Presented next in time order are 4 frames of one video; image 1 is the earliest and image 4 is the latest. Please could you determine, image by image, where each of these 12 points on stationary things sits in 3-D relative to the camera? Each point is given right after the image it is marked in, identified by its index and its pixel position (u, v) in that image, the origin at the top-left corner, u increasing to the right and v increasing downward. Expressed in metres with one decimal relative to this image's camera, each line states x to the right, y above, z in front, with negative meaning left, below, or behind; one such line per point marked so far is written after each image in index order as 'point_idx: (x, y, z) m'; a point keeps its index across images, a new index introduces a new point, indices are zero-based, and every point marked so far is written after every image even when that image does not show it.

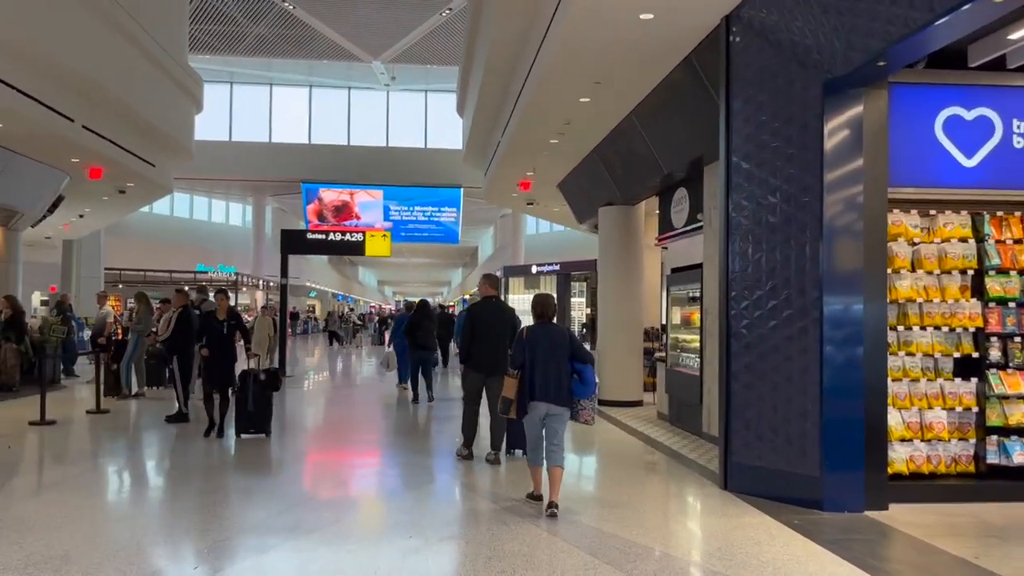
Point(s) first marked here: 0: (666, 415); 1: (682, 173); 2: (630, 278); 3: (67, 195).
0: (+1.5, -1.2, +8.1) m
1: (+1.5, +1.0, +7.4) m
2: (+1.3, +0.1, +9.2) m
3: (-6.7, +1.4, +12.5) m
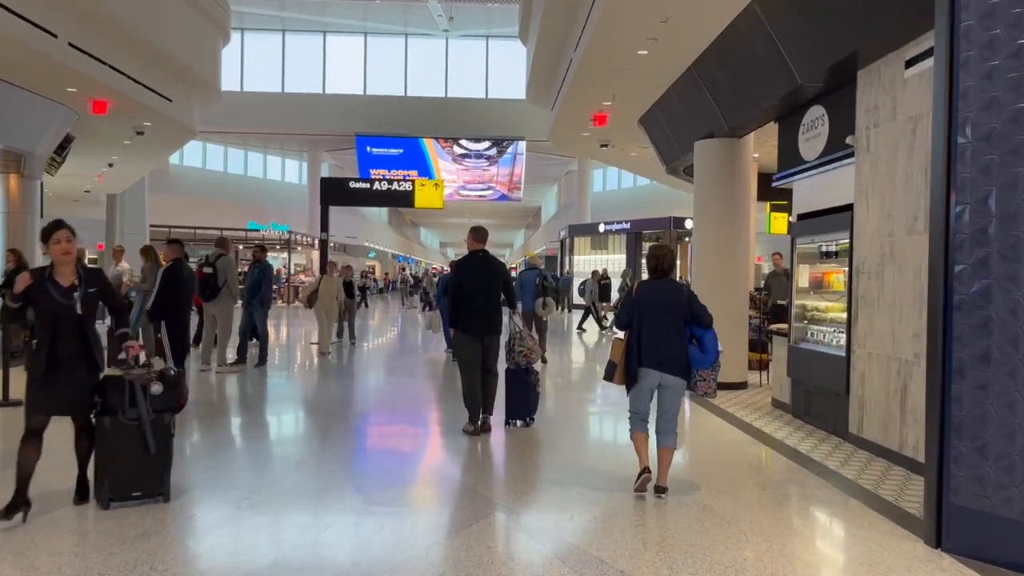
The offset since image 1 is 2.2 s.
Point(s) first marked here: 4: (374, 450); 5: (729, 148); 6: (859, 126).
0: (+2.1, -0.9, +6.3) m
1: (+2.0, +1.3, +5.5) m
2: (+1.9, +0.5, +7.4) m
3: (-5.8, +2.0, +11.2) m
4: (-0.9, -1.1, +5.7) m
5: (+1.9, +1.2, +7.4) m
6: (+2.1, +1.0, +4.9) m
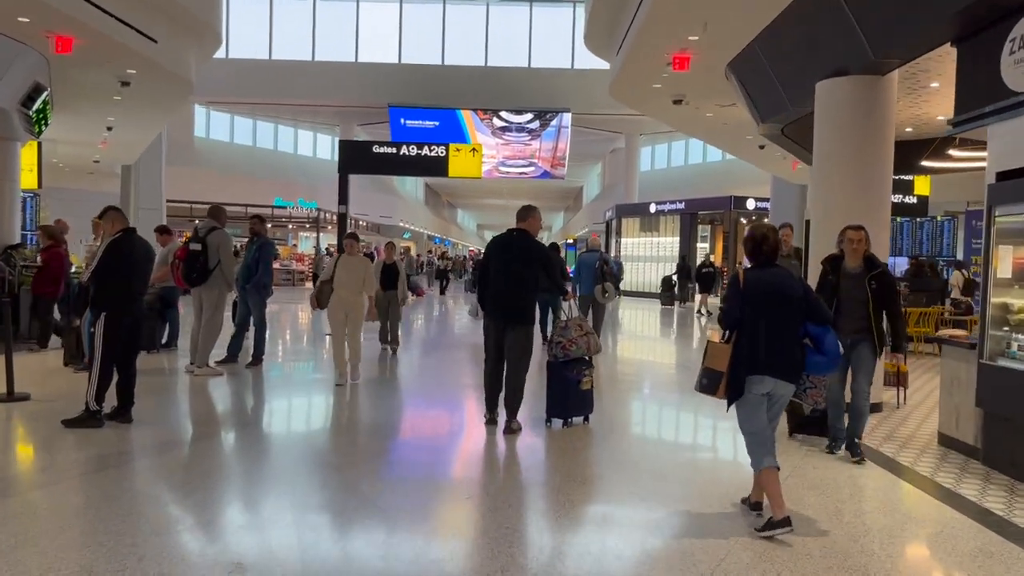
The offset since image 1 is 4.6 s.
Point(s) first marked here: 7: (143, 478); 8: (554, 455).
0: (+2.4, -0.8, +4.5) m
1: (+2.3, +1.4, +3.6) m
2: (+2.4, +0.6, +5.5) m
3: (-5.2, +2.3, +9.6) m
4: (-0.6, -1.0, +4.0) m
5: (+2.3, +1.3, +5.5) m
6: (+2.4, +1.0, +3.1) m
7: (-1.8, -1.0, +4.2) m
8: (+0.2, -1.0, +4.9) m
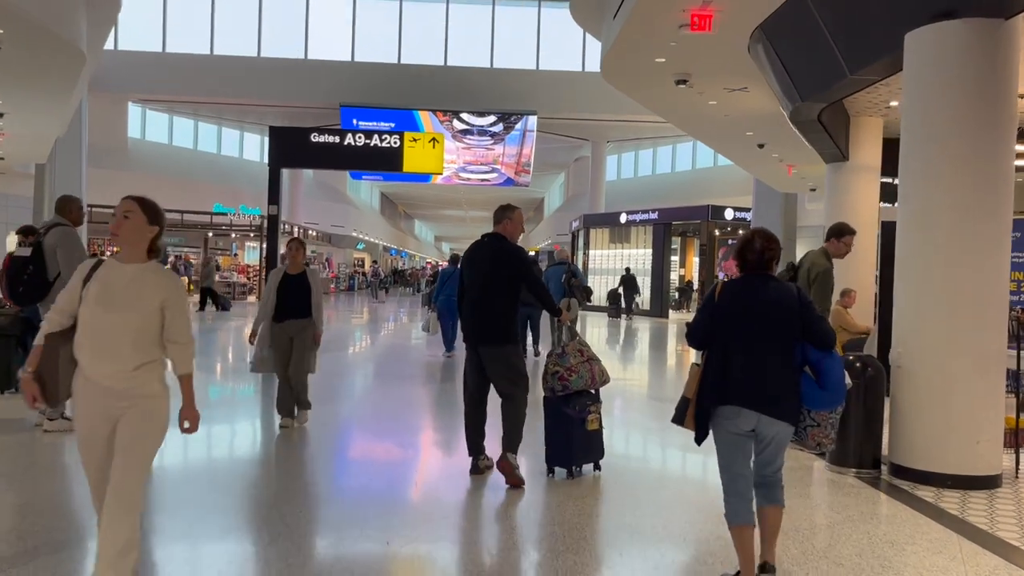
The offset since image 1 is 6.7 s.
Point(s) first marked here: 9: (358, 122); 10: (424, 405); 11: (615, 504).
0: (+2.3, -0.9, +2.9) m
1: (+2.4, +1.3, +2.1) m
2: (+2.3, +0.5, +4.0) m
3: (-5.4, +2.1, +7.7) m
4: (-0.6, -1.1, +2.2) m
5: (+2.2, +1.1, +4.0) m
6: (+2.4, +0.9, +1.5) m
7: (-1.9, -1.0, +2.4) m
8: (+0.2, -1.1, +3.2) m
9: (-3.3, +3.6, +18.1) m
10: (-0.7, -1.0, +6.0) m
11: (+0.4, -1.1, +3.8) m
